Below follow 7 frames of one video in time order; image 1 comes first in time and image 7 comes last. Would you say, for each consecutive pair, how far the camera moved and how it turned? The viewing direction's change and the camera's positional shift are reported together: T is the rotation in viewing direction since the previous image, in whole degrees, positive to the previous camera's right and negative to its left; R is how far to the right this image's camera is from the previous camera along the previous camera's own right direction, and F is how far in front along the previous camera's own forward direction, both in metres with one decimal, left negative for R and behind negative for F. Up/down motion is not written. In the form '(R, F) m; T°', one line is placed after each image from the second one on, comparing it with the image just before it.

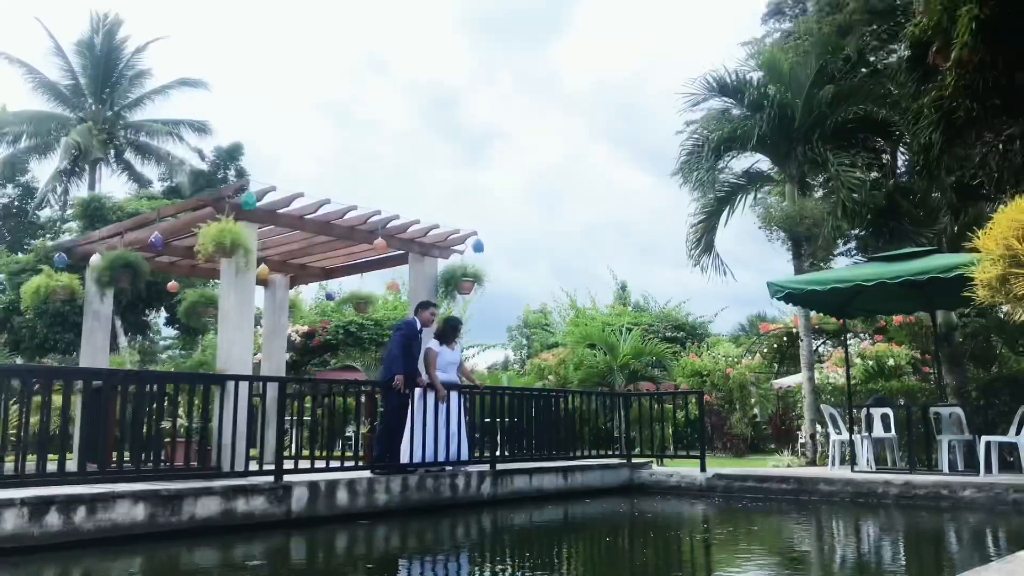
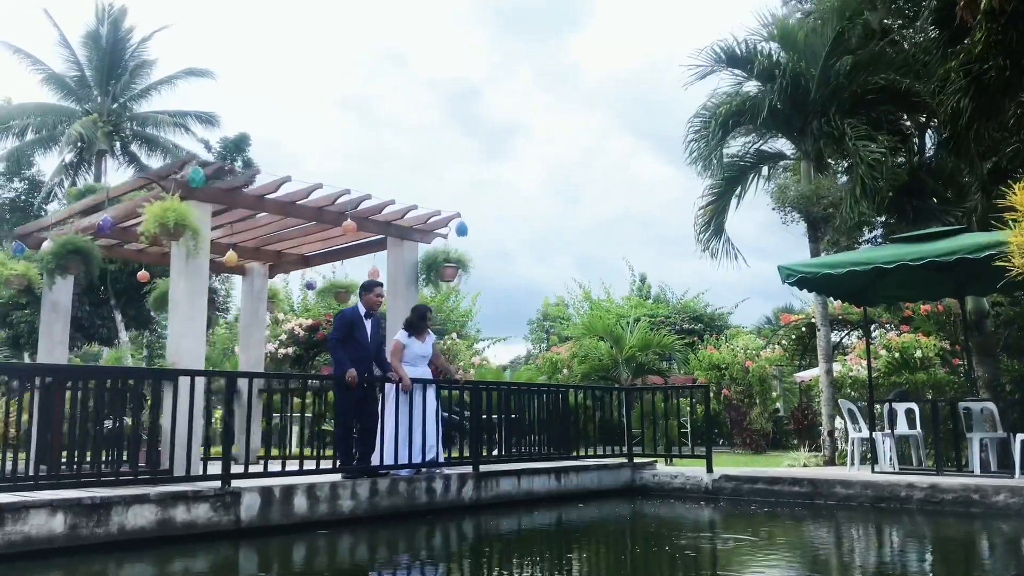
(+0.3, +0.7) m; -2°
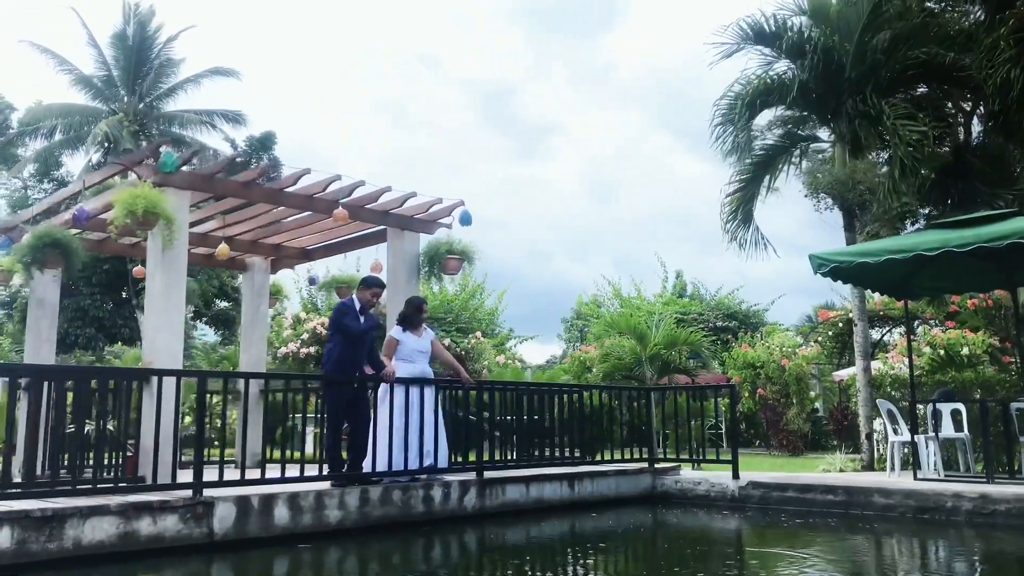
(+0.3, +0.6) m; -2°
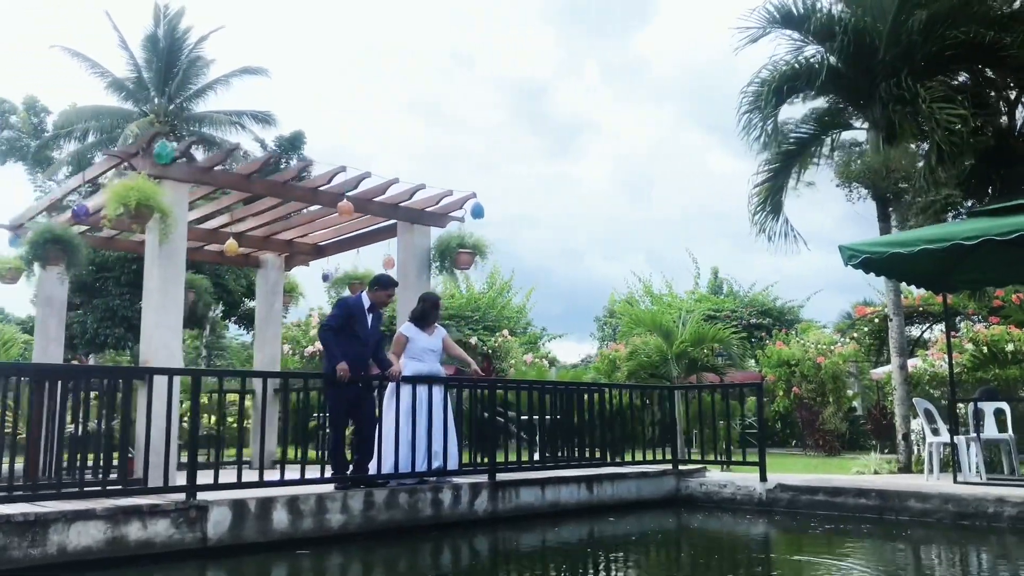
(+0.2, +0.3) m; -2°
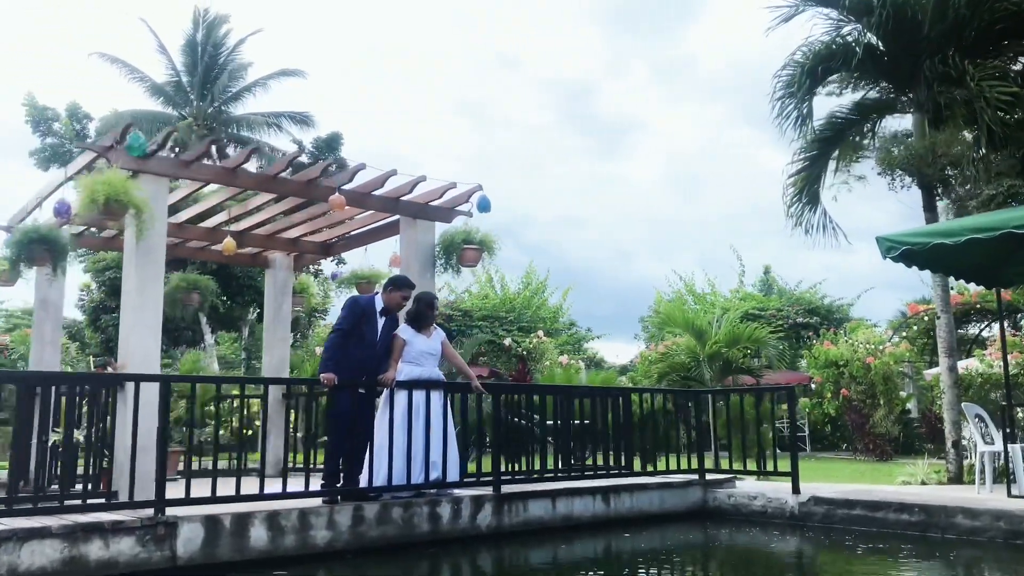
(+0.3, +0.5) m; -3°
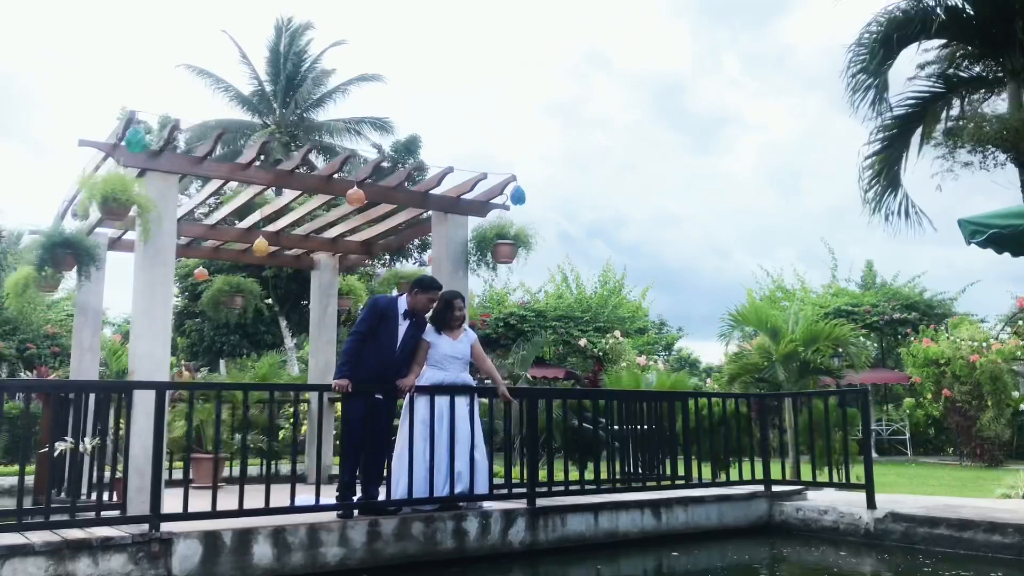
(+0.4, +0.5) m; -6°
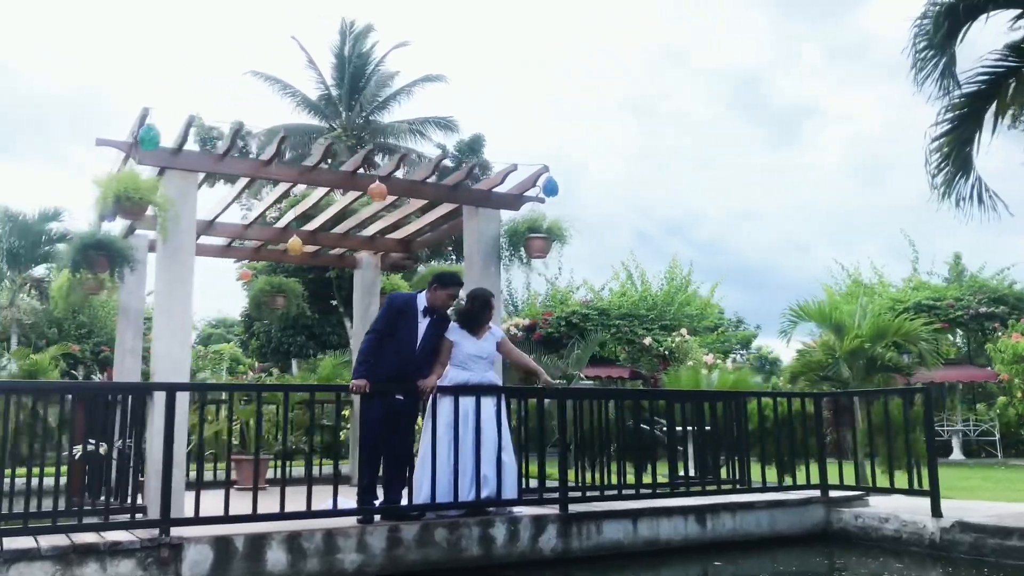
(+0.3, +0.3) m; -5°
